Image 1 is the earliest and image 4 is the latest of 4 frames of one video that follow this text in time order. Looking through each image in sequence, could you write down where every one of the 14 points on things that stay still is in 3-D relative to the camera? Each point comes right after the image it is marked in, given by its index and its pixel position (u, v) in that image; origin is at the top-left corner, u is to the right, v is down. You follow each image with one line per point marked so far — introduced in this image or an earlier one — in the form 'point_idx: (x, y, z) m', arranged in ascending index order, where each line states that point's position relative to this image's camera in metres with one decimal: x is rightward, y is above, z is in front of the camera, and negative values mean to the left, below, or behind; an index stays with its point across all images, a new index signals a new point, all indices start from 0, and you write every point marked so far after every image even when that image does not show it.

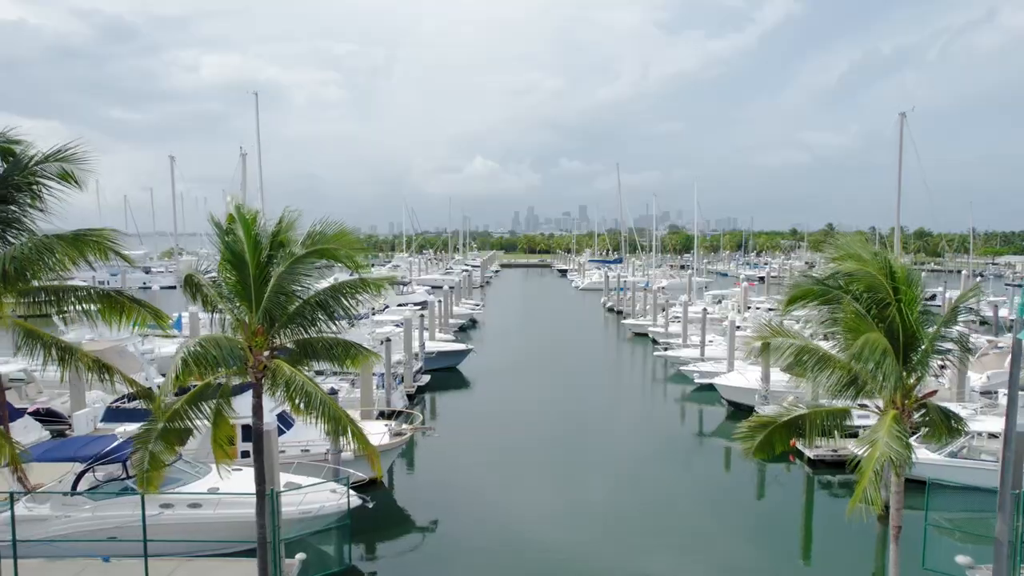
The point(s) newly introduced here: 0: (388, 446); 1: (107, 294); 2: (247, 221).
0: (-3.2, -4.0, +16.7) m
1: (-5.6, -0.1, +9.1) m
2: (-3.2, +0.8, +7.9) m
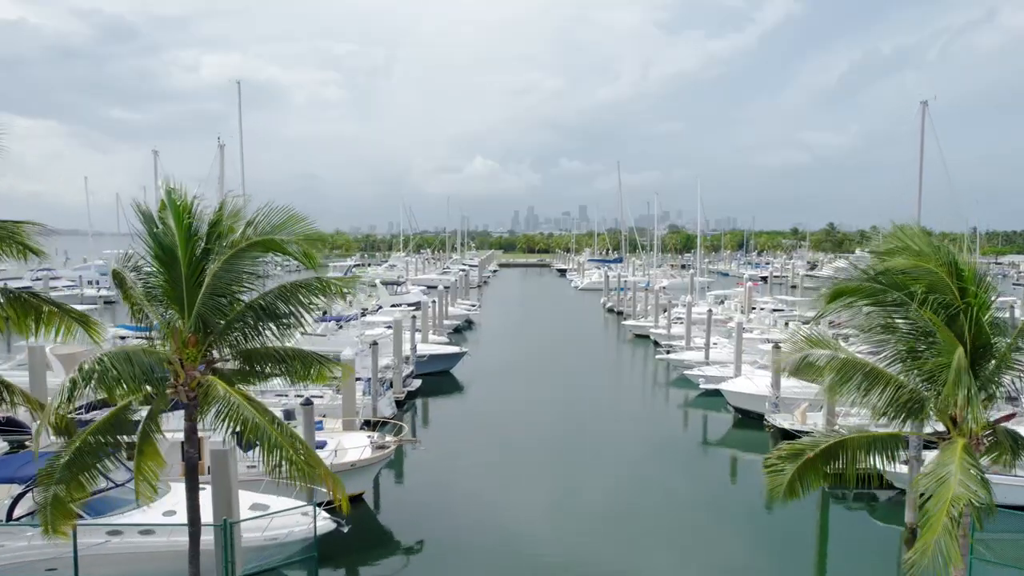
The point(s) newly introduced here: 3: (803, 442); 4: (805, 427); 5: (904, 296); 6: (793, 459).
0: (-3.3, -4.0, +15.4) m
1: (-5.7, -0.1, +7.7) m
2: (-3.4, +0.8, +6.6) m
3: (+3.7, -1.9, +8.2) m
4: (+8.4, -4.0, +19.0) m
5: (+4.3, -0.1, +7.4) m
6: (+3.3, -2.0, +7.9) m
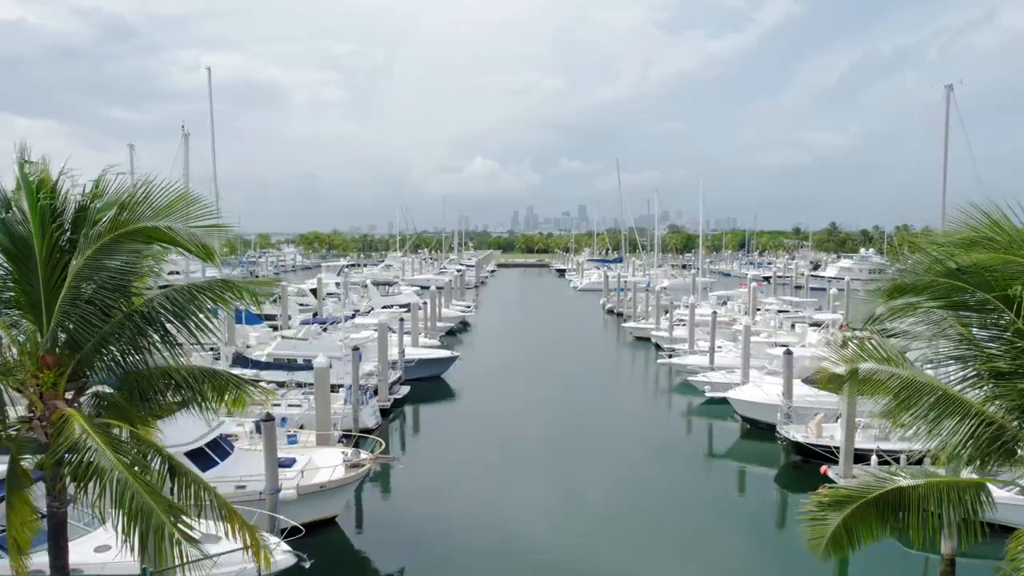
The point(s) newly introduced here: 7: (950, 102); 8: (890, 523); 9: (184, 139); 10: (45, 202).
0: (-3.6, -4.1, +13.9) m
1: (-6.0, -0.1, +6.2) m
2: (-3.6, +0.8, +5.1) m
3: (+3.4, -2.0, +6.7) m
4: (+8.2, -4.0, +17.5) m
5: (+4.1, -0.1, +5.8) m
6: (+3.1, -2.1, +6.4) m
7: (+12.1, +5.2, +18.5) m
8: (+3.7, -2.3, +6.5) m
9: (-8.9, +4.0, +18.0) m
10: (-3.7, +0.7, +5.4) m
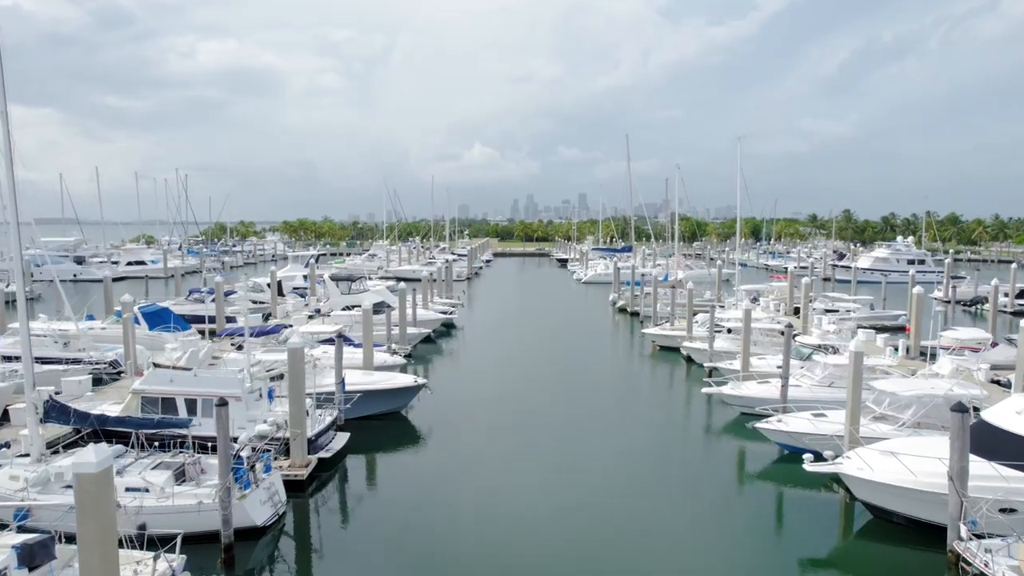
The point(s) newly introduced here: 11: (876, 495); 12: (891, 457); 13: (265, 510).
0: (-4.0, -4.3, +5.8) m
1: (-6.4, -0.5, -1.9) m
2: (-4.0, +0.3, -3.1) m
3: (+3.0, -2.4, -1.4) m
4: (+7.8, -4.2, +9.5) m
5: (+3.7, -0.5, -2.3) m
6: (+2.7, -2.5, -1.7) m
7: (+11.8, +5.0, +10.3) m
8: (+3.3, -2.7, -1.6) m
9: (-9.3, +3.8, +9.8) m
10: (-4.1, +0.3, -2.8) m
11: (+7.2, -4.1, +13.1) m
12: (+7.6, -3.4, +13.4) m
13: (-4.8, -4.3, +13.1) m
